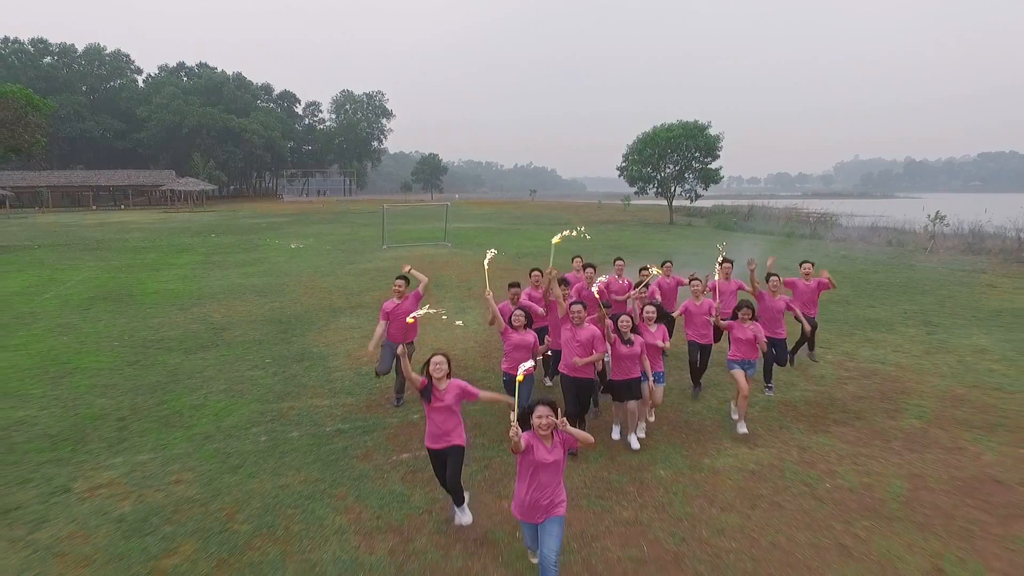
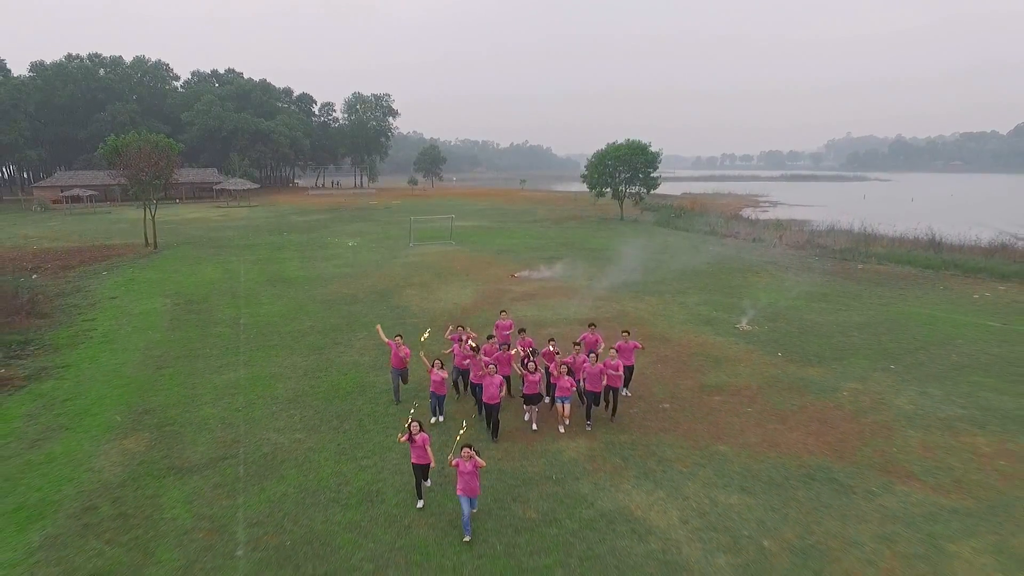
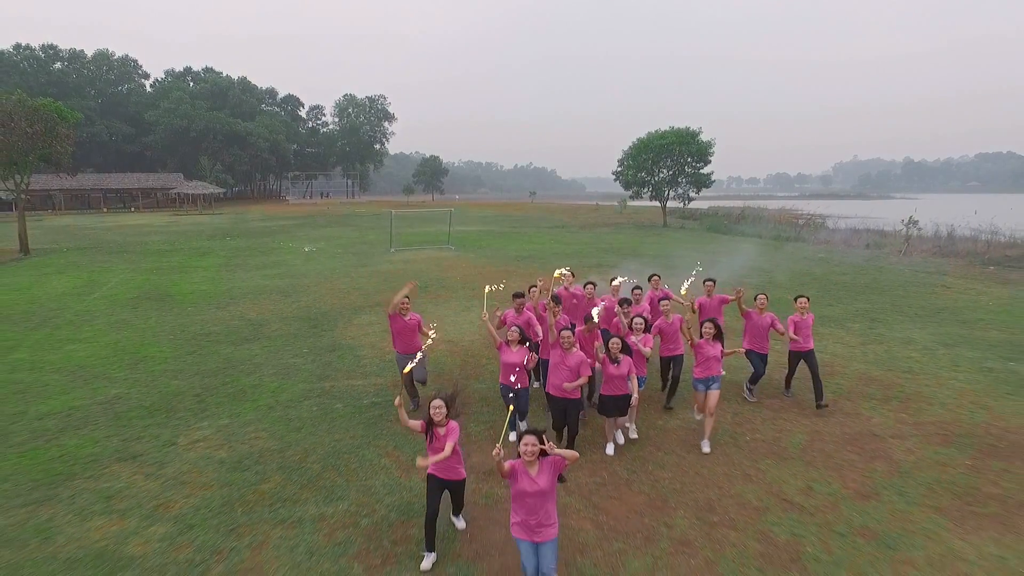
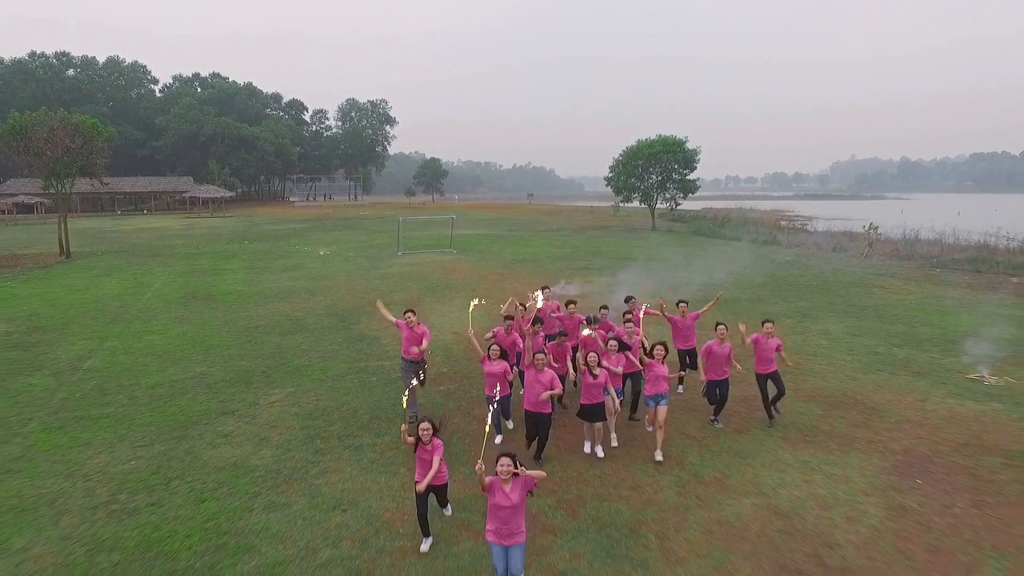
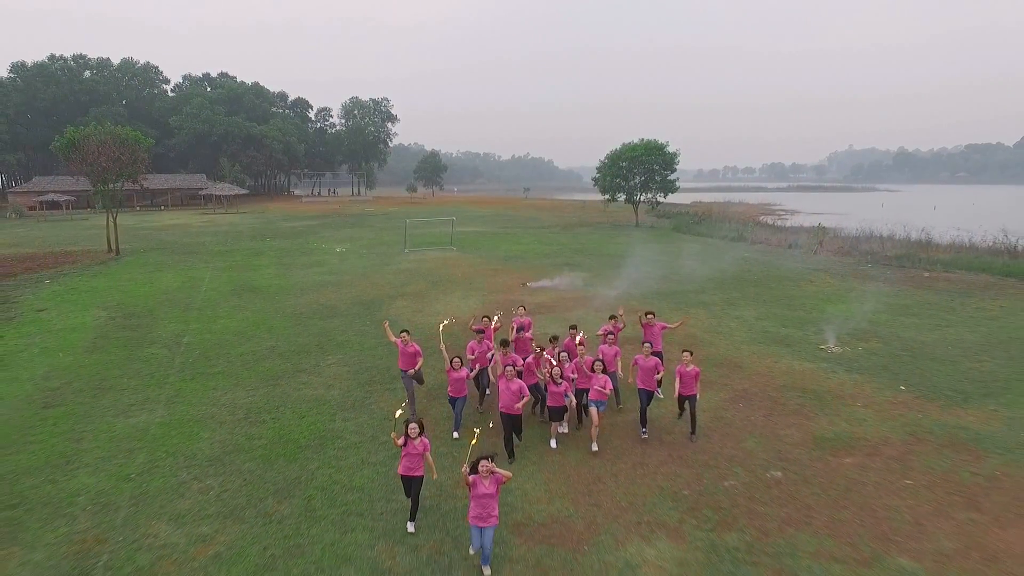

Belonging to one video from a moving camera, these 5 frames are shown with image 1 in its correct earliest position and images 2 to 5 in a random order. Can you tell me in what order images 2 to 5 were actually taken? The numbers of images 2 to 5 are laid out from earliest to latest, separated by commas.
3, 4, 5, 2
